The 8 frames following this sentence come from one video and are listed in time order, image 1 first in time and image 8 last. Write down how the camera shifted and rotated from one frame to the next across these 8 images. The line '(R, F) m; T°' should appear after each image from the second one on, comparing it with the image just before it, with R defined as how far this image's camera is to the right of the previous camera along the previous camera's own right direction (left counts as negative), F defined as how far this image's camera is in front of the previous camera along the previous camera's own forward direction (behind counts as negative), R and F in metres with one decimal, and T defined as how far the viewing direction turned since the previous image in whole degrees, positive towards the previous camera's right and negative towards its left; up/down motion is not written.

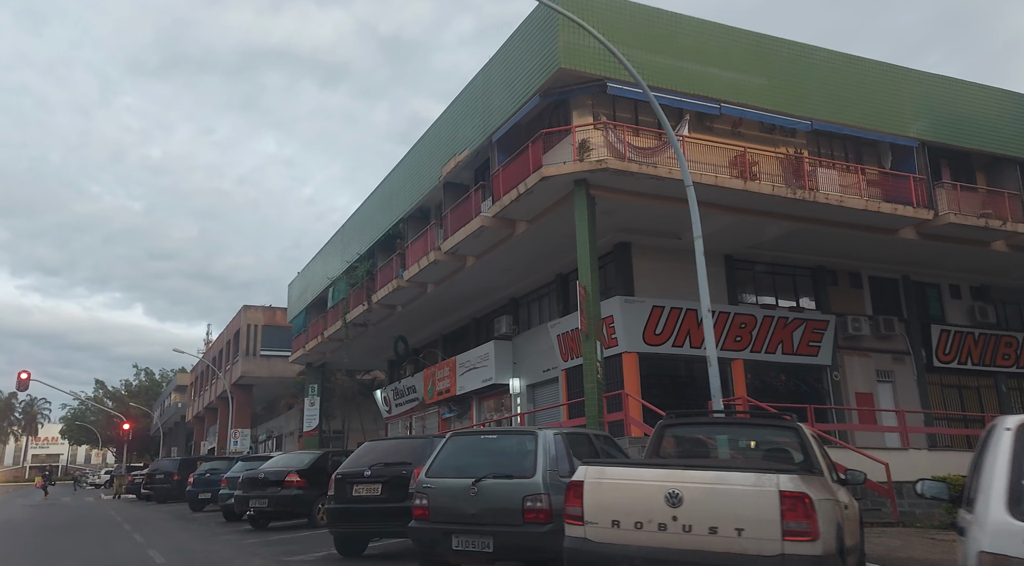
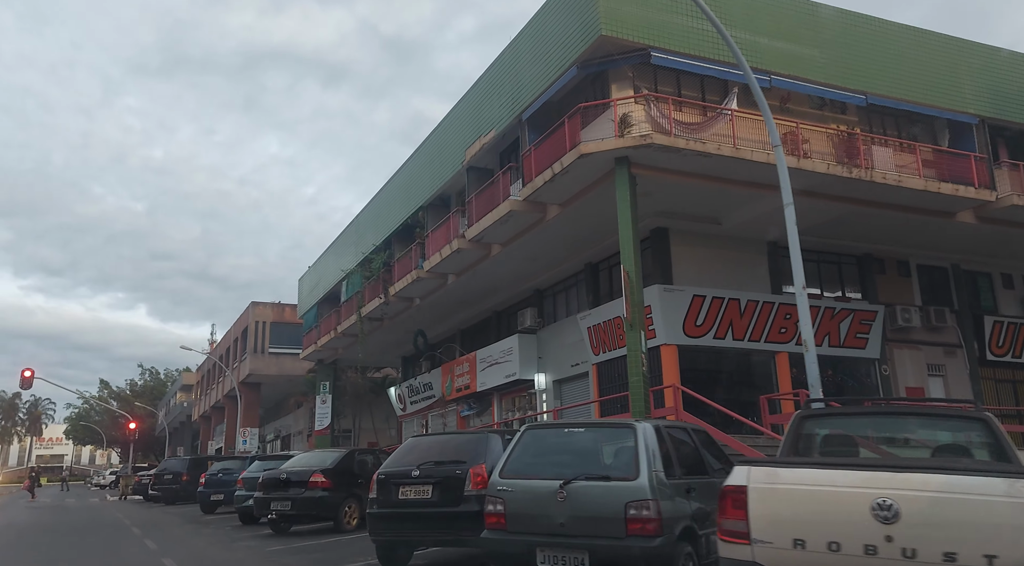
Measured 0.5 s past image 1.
(-0.6, +1.1) m; 0°
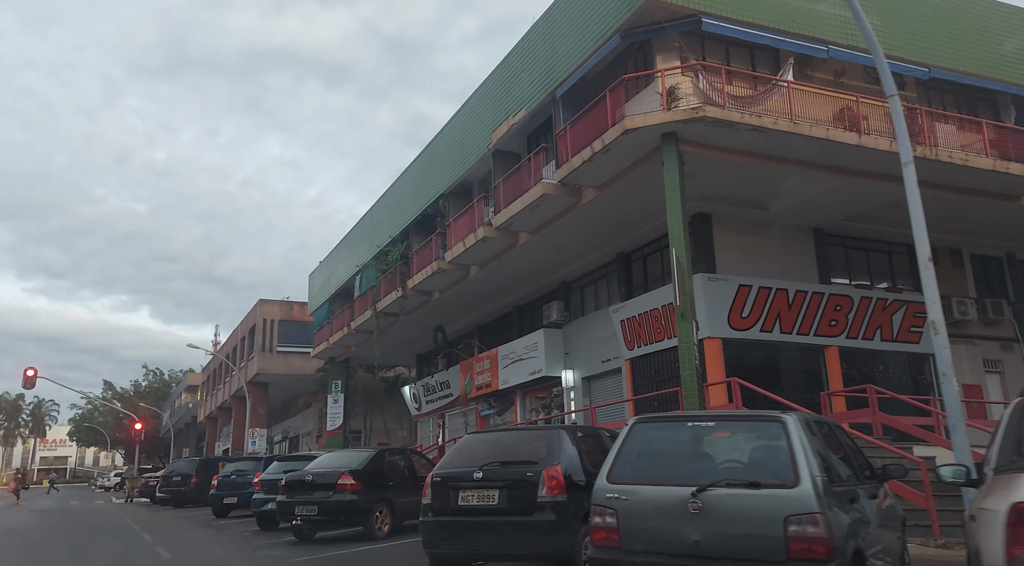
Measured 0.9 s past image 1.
(-0.6, +1.1) m; 0°
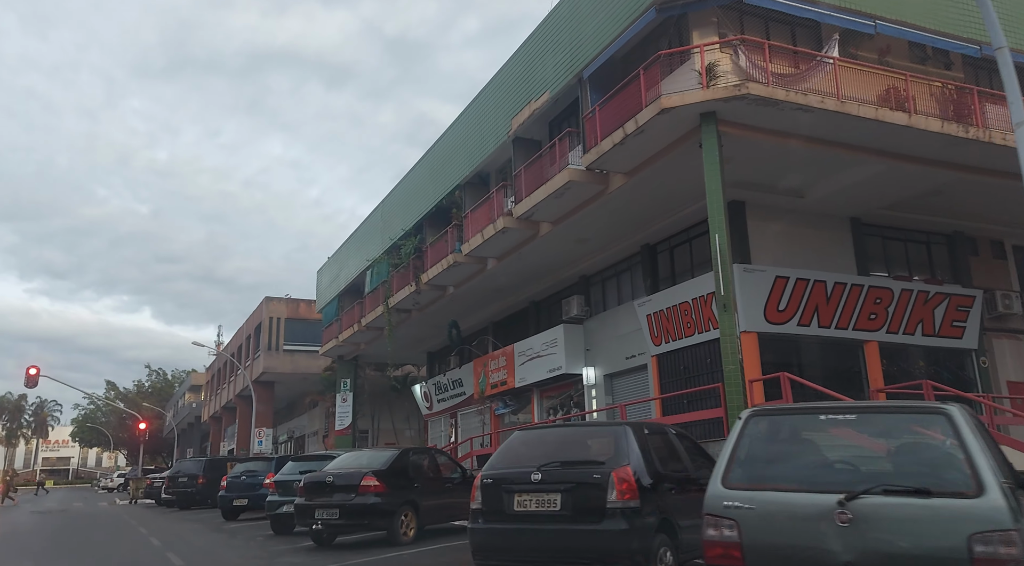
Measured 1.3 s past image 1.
(-0.4, +0.8) m; 0°
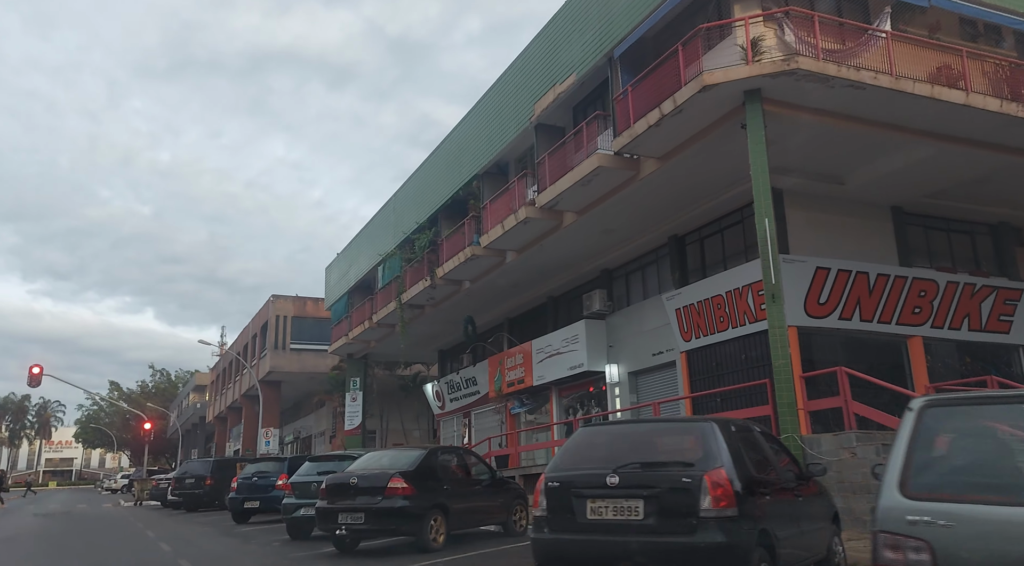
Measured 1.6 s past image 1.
(-0.4, +0.8) m; 0°
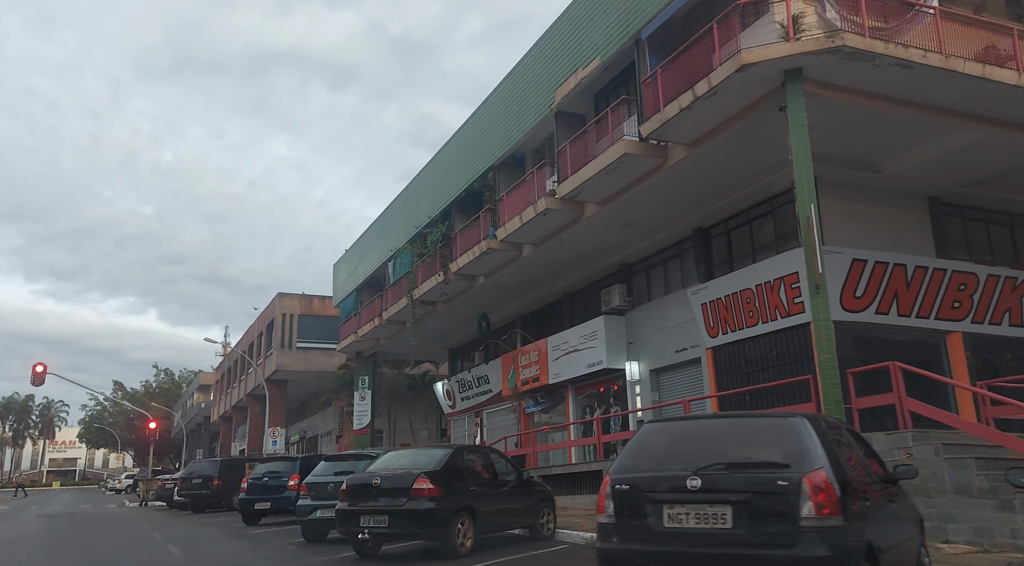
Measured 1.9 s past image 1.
(-0.4, +0.6) m; 0°
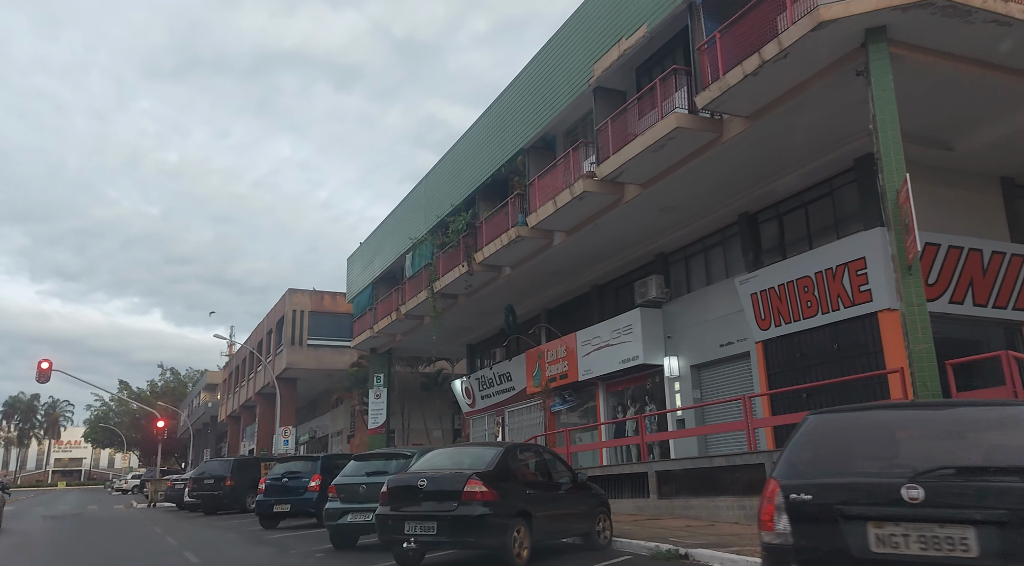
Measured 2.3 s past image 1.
(-0.6, +1.1) m; 0°
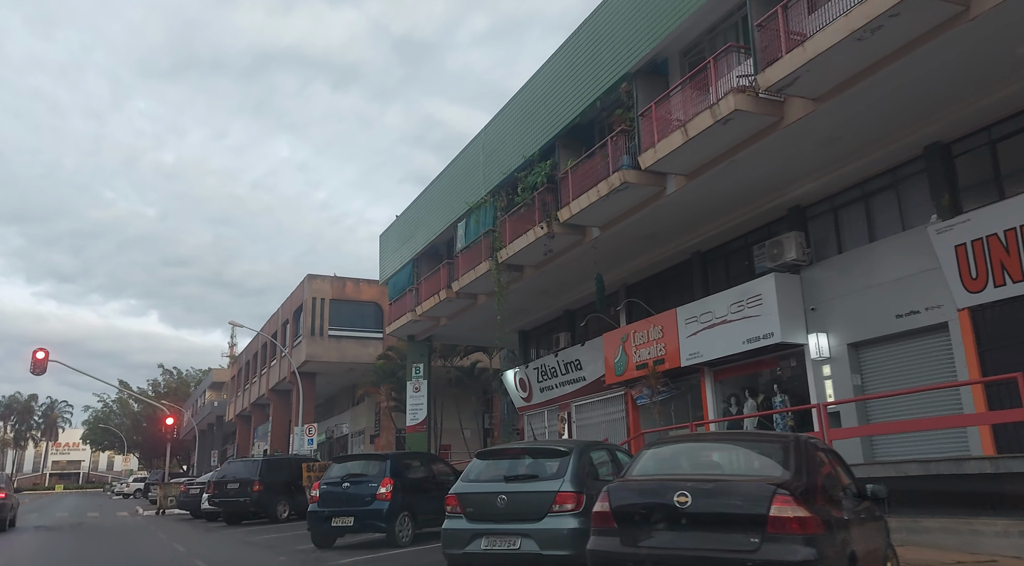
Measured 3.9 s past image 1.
(-2.0, +3.7) m; 0°
